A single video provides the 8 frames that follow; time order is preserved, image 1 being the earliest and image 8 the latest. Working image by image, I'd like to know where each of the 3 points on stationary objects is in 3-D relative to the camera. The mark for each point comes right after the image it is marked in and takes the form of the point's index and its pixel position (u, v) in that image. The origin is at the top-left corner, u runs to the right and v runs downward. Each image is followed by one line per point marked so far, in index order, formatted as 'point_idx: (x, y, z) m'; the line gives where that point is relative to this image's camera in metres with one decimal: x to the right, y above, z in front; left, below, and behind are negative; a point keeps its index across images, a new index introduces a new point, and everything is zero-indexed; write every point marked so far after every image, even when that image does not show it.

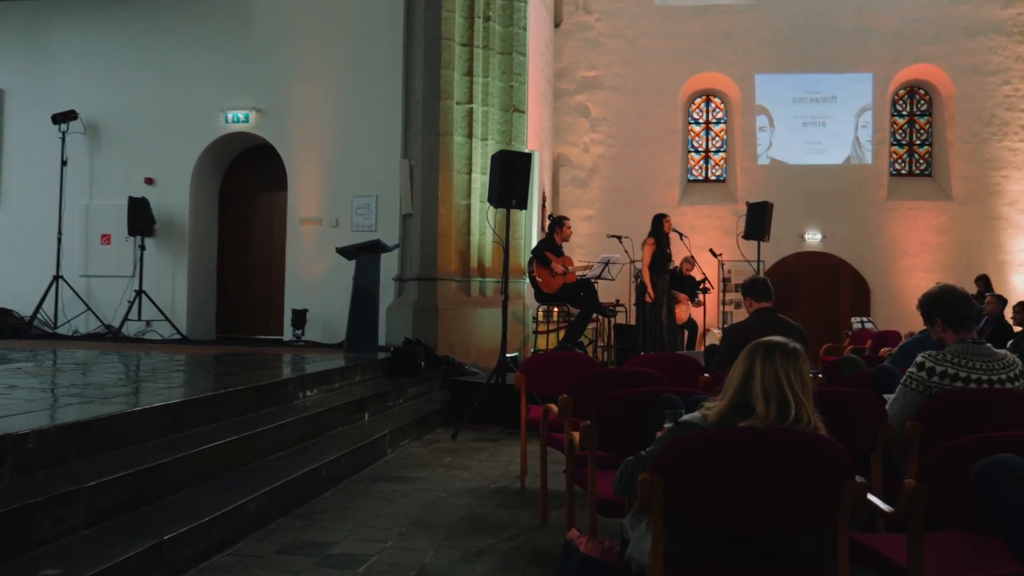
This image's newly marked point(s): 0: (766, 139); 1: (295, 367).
0: (+3.7, +2.2, +13.6) m
1: (-1.3, -0.5, +5.7) m
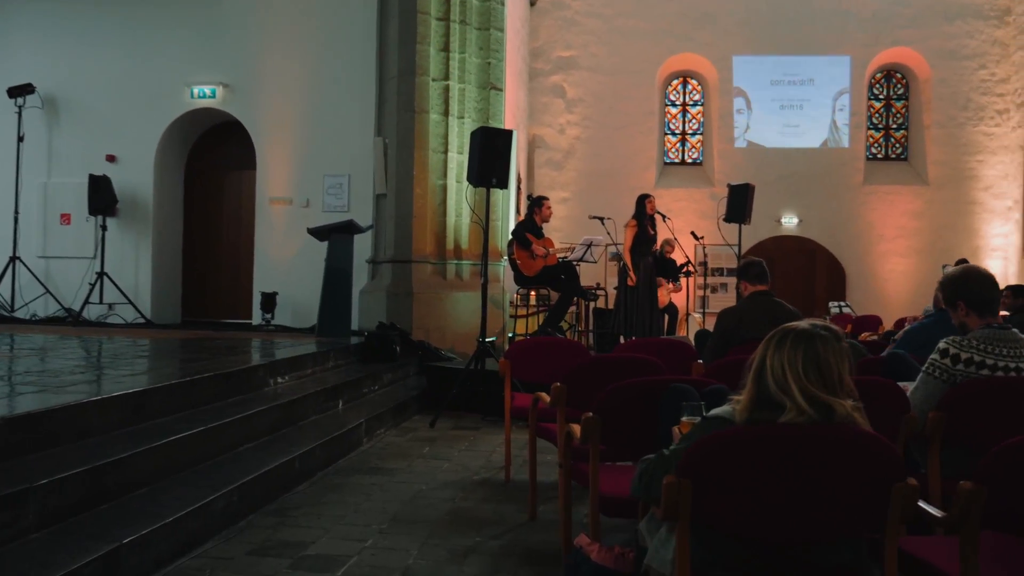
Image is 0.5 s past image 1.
0: (+3.3, +2.4, +13.5) m
1: (-1.5, -0.4, +5.5) m
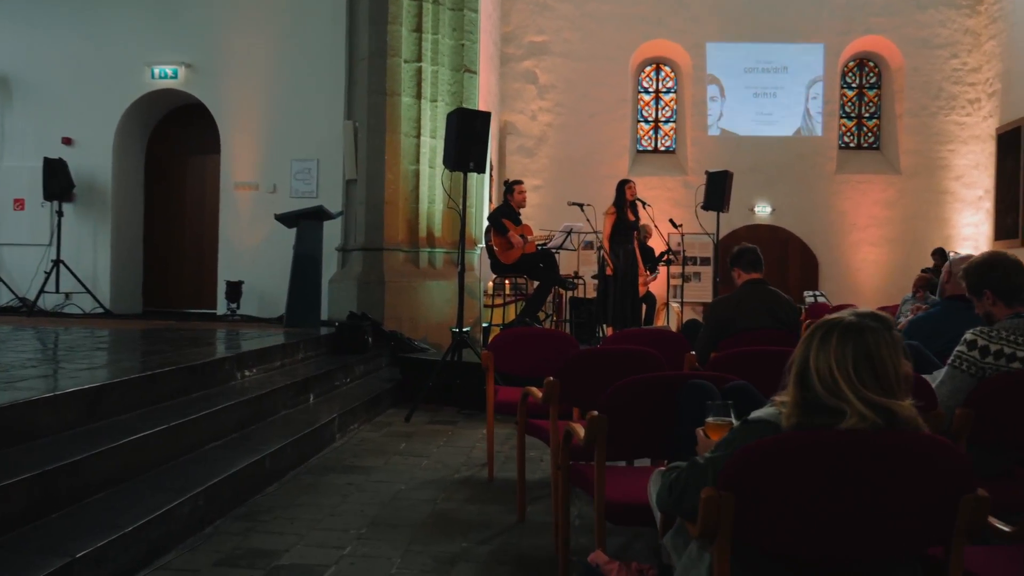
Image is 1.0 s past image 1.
0: (+2.9, +2.6, +13.3) m
1: (-1.6, -0.3, +5.2) m
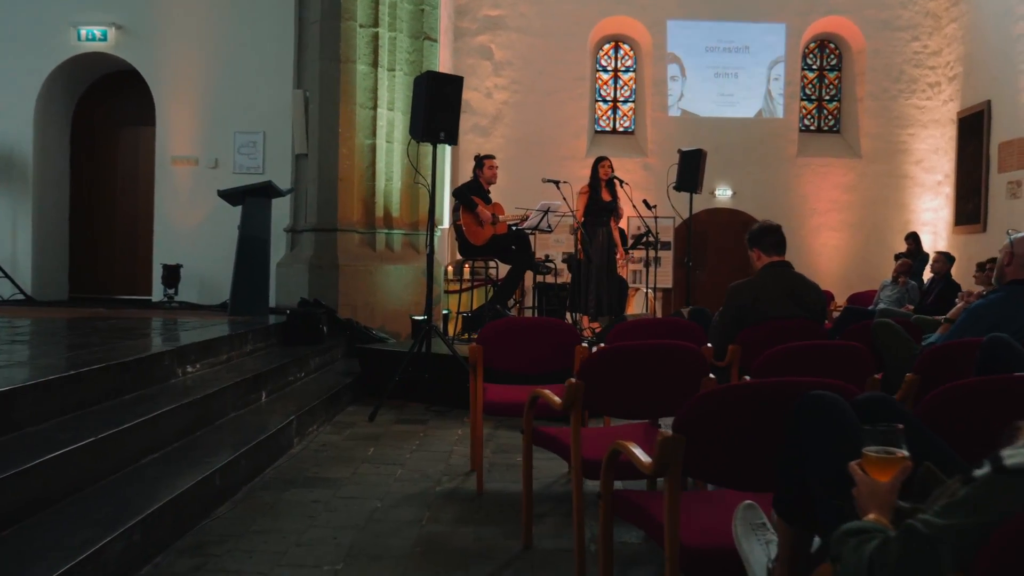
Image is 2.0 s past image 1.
0: (+2.3, +2.8, +12.9) m
1: (-1.7, -0.2, +4.6) m
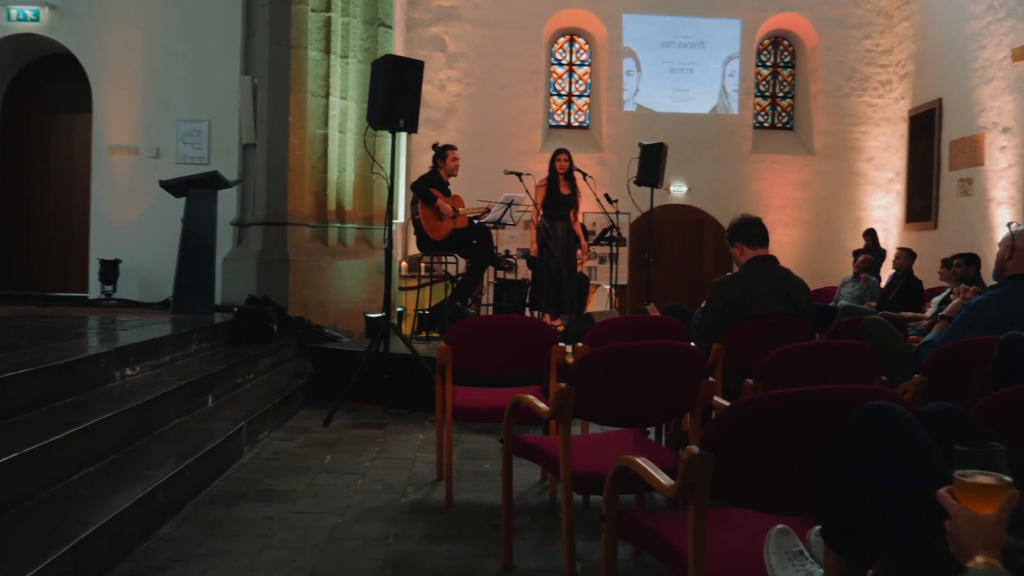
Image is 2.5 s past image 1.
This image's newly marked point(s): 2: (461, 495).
0: (+1.7, +2.8, +12.8) m
1: (-1.9, -0.2, +4.2) m
2: (-0.2, -0.7, +3.3) m
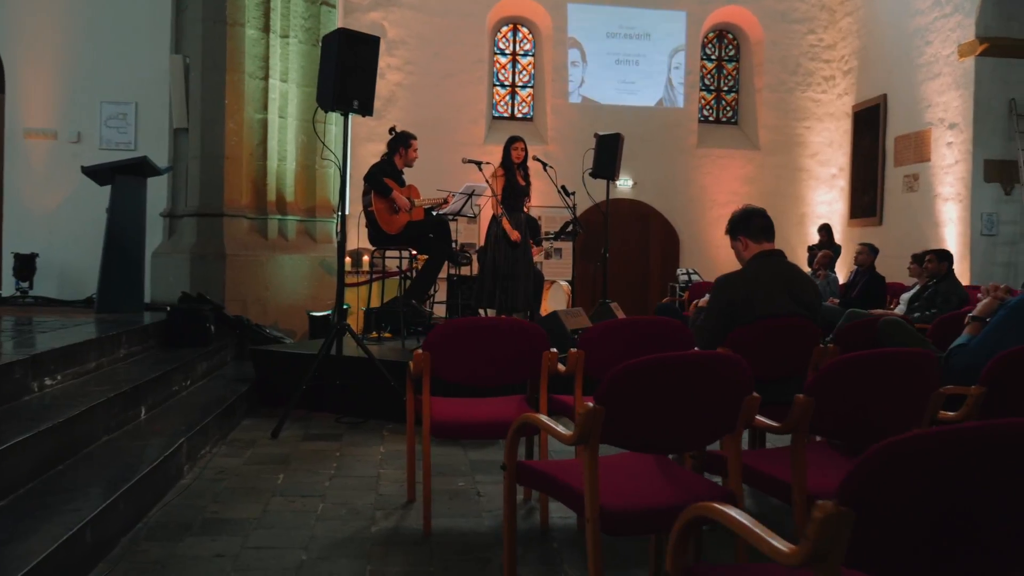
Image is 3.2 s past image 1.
0: (+0.9, +2.9, +12.5) m
1: (-2.0, -0.2, +3.7) m
2: (-0.2, -0.7, +2.9) m
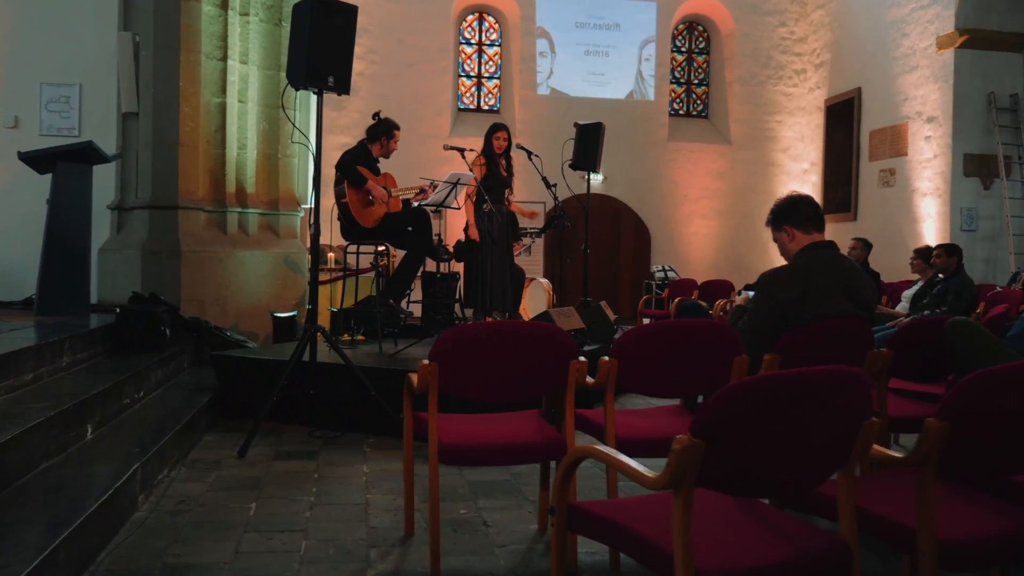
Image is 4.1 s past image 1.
0: (+0.5, +2.9, +12.1) m
1: (-2.0, -0.2, +3.2) m
2: (-0.2, -0.7, +2.4) m
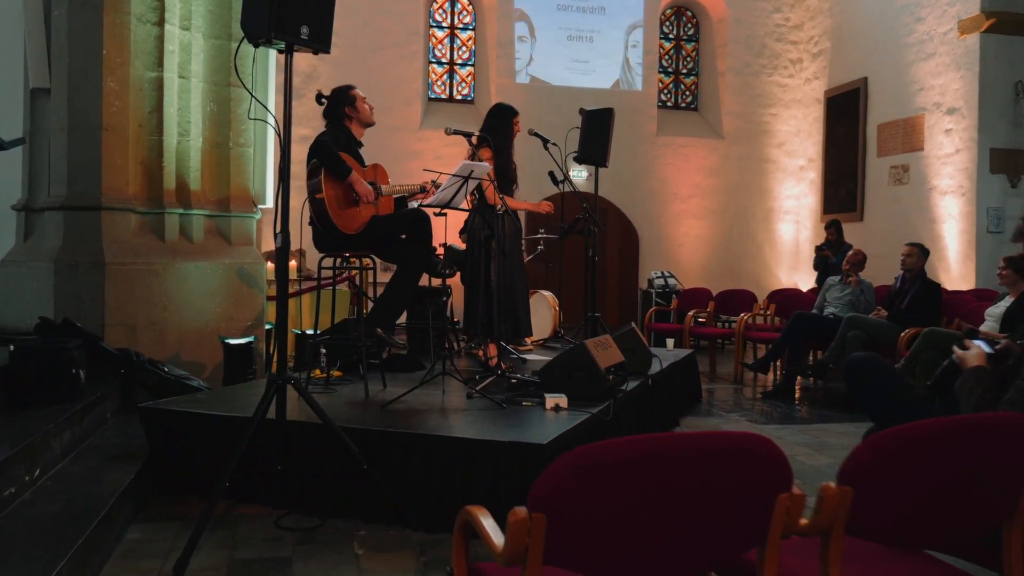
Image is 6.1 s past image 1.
0: (+0.2, +2.8, +11.1) m
1: (-1.8, -0.3, +2.0) m
2: (0.0, -0.8, +1.4) m
